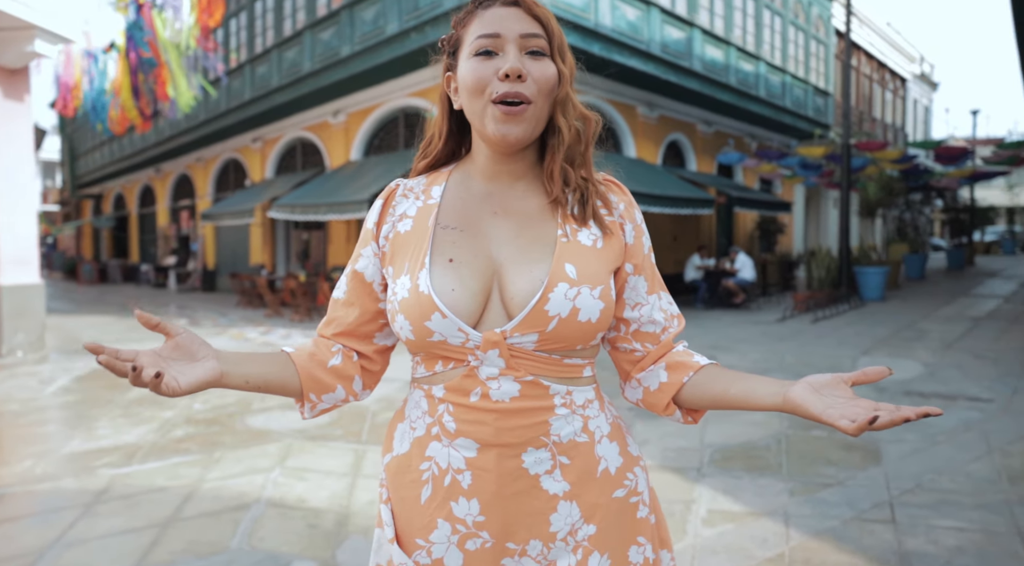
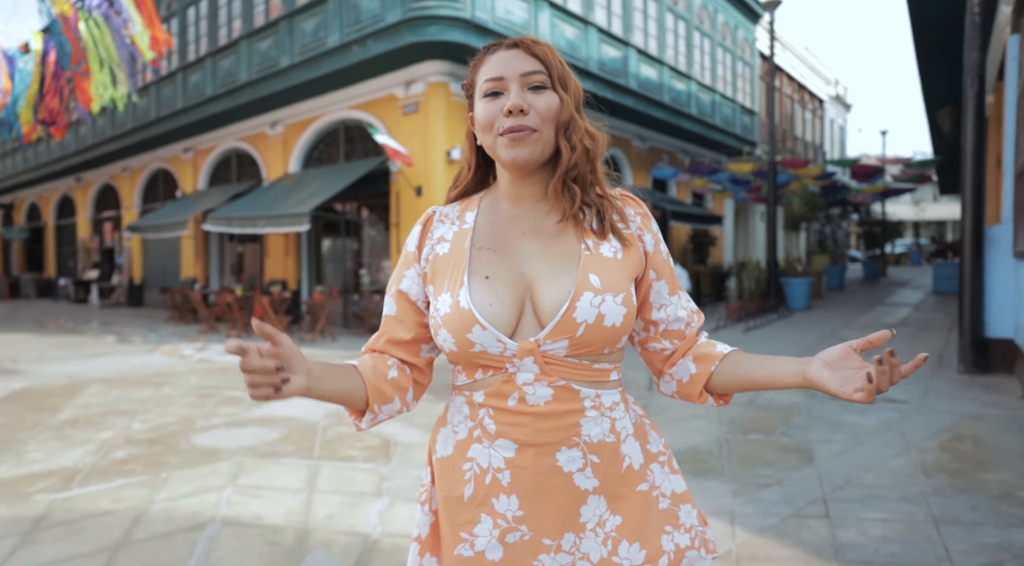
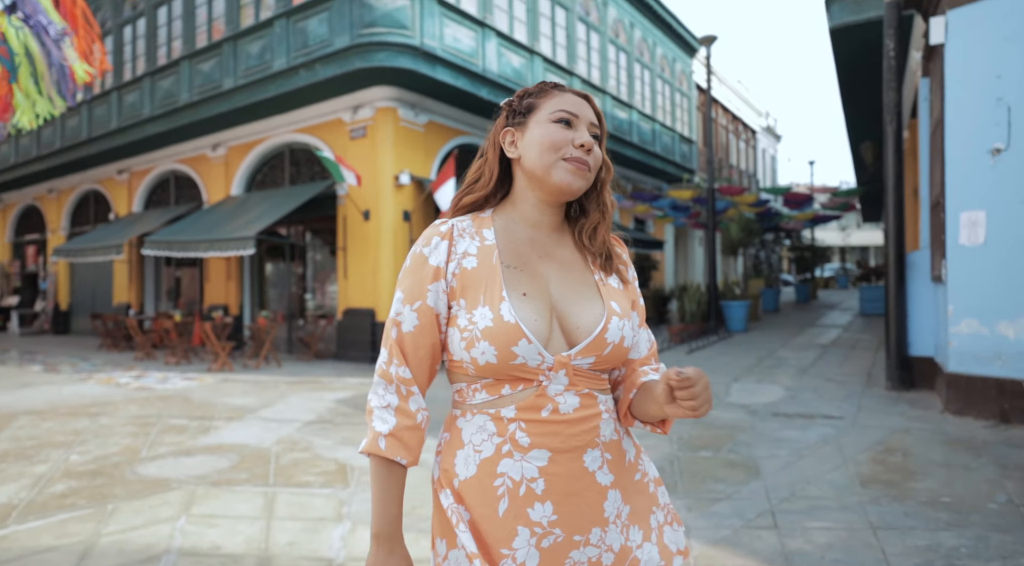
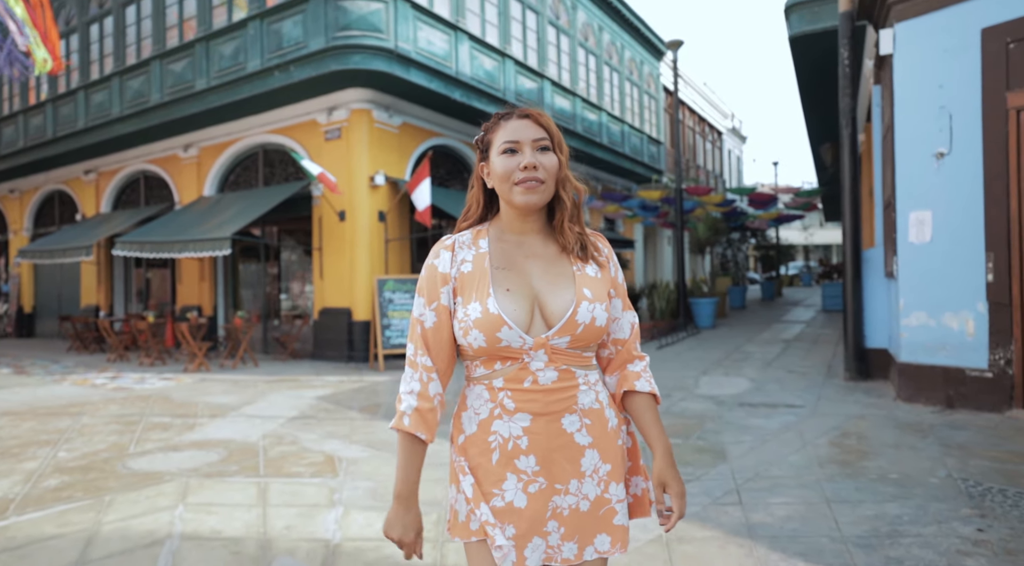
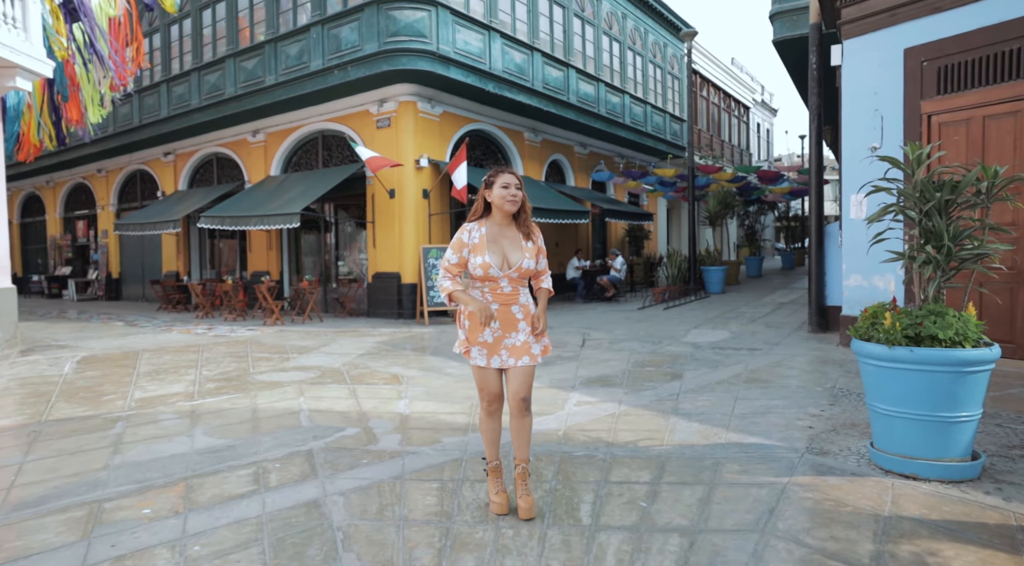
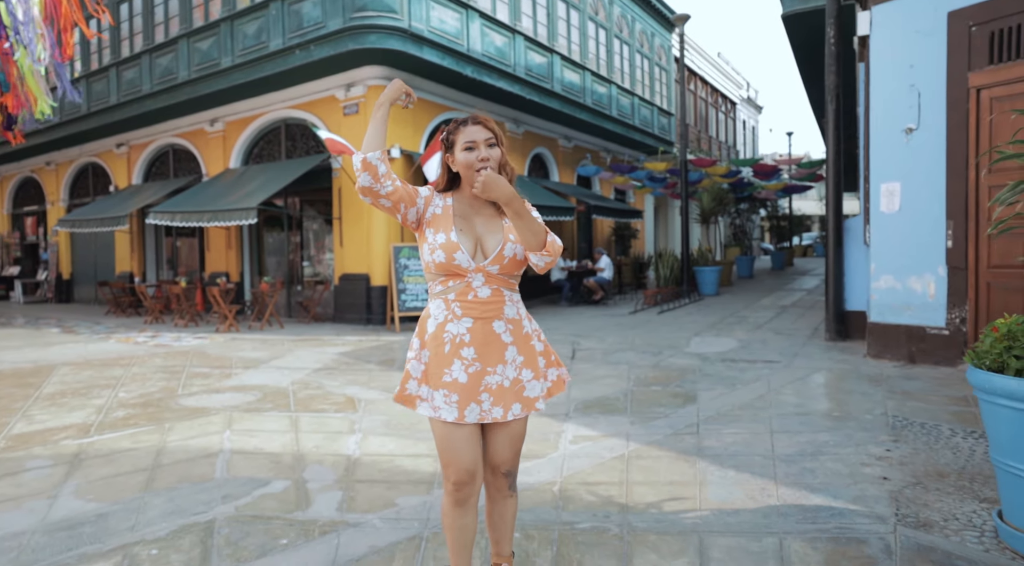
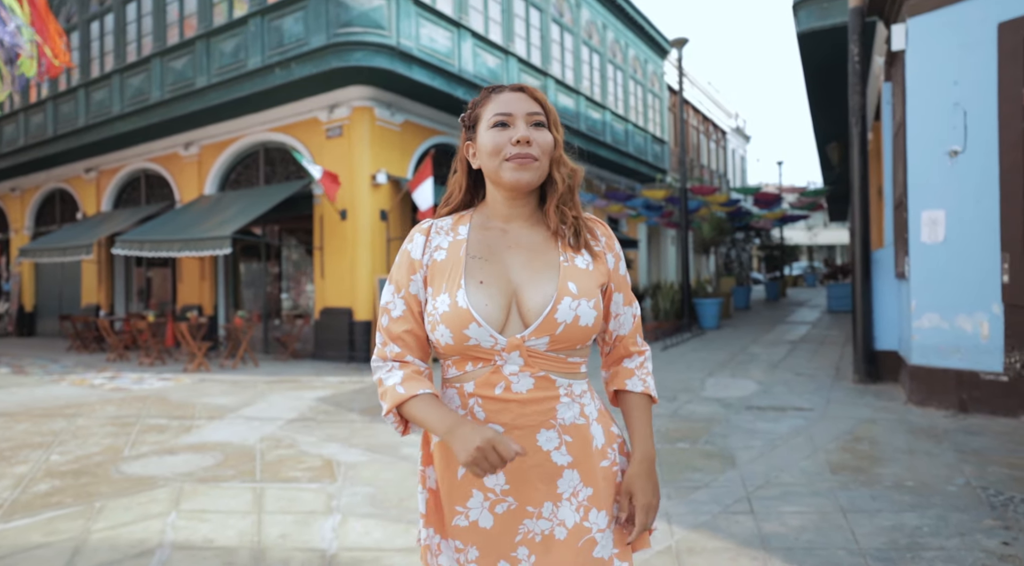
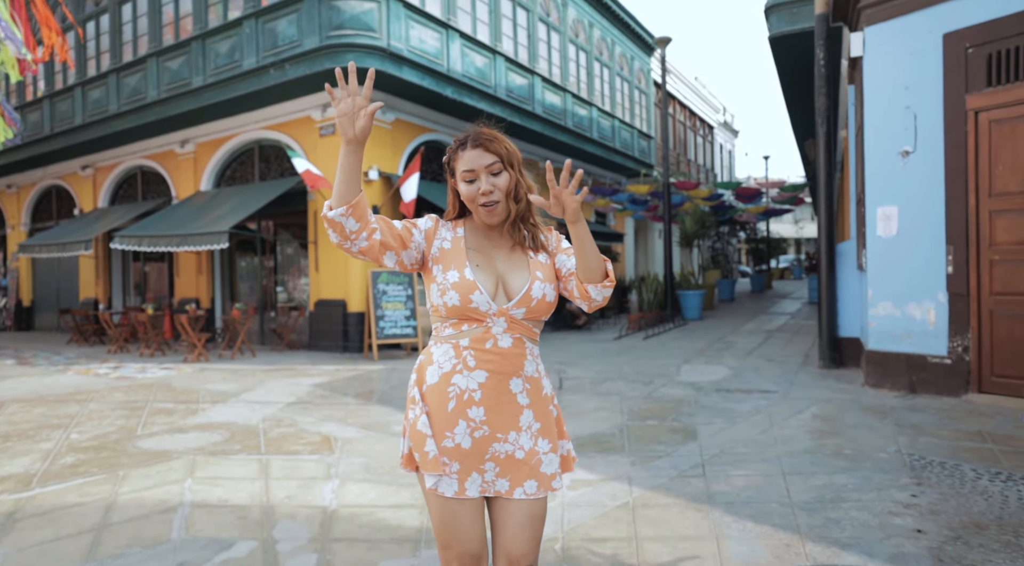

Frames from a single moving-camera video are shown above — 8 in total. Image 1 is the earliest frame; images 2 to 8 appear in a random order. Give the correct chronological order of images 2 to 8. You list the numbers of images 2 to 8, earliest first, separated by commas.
2, 3, 7, 4, 8, 6, 5
